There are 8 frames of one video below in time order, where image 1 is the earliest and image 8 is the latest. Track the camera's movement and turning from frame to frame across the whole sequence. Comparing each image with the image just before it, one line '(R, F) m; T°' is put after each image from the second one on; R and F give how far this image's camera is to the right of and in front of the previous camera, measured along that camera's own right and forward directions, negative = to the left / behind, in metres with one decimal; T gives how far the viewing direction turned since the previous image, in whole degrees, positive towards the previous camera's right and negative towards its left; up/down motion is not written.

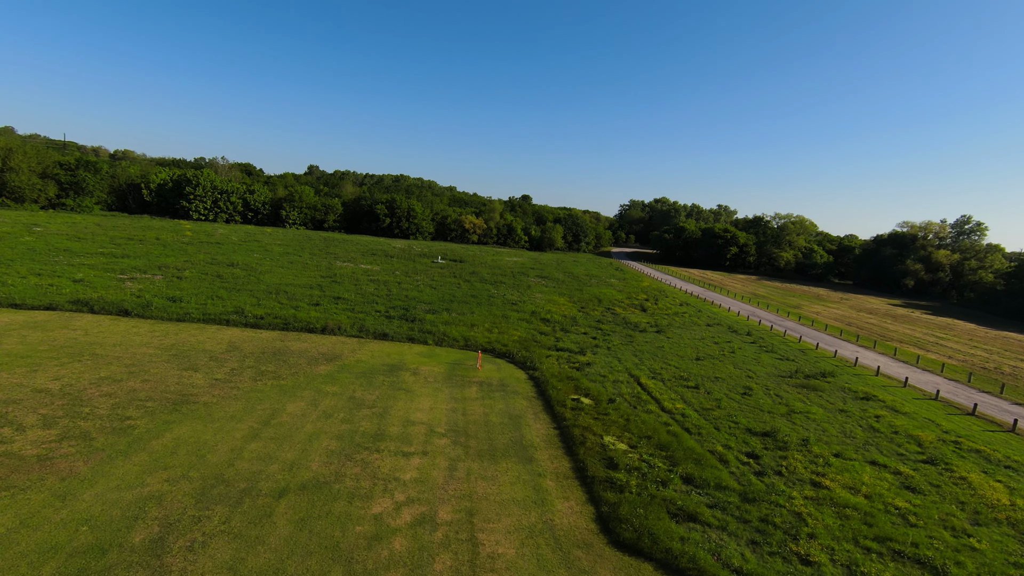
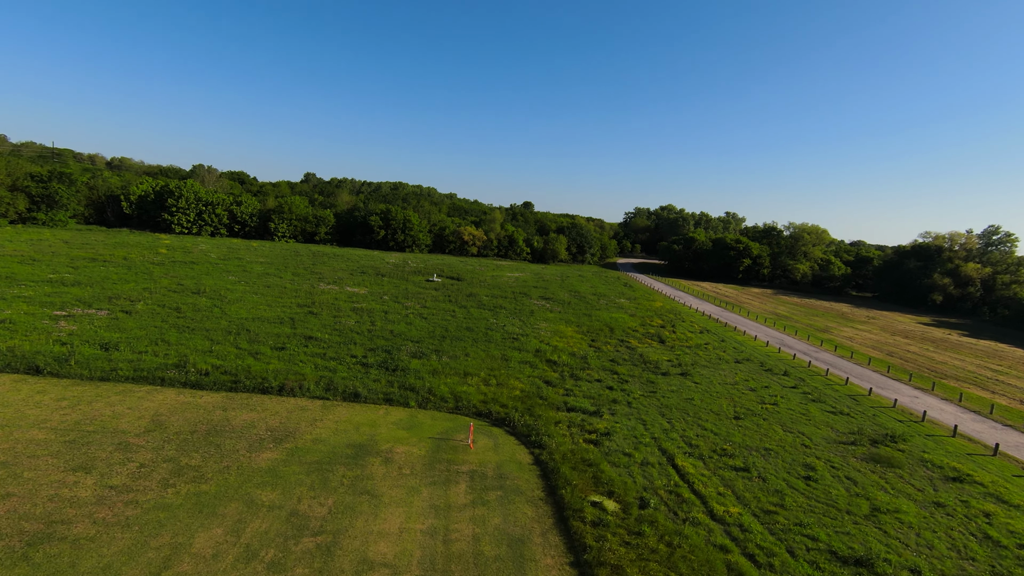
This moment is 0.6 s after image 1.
(0.0, +3.1) m; 0°
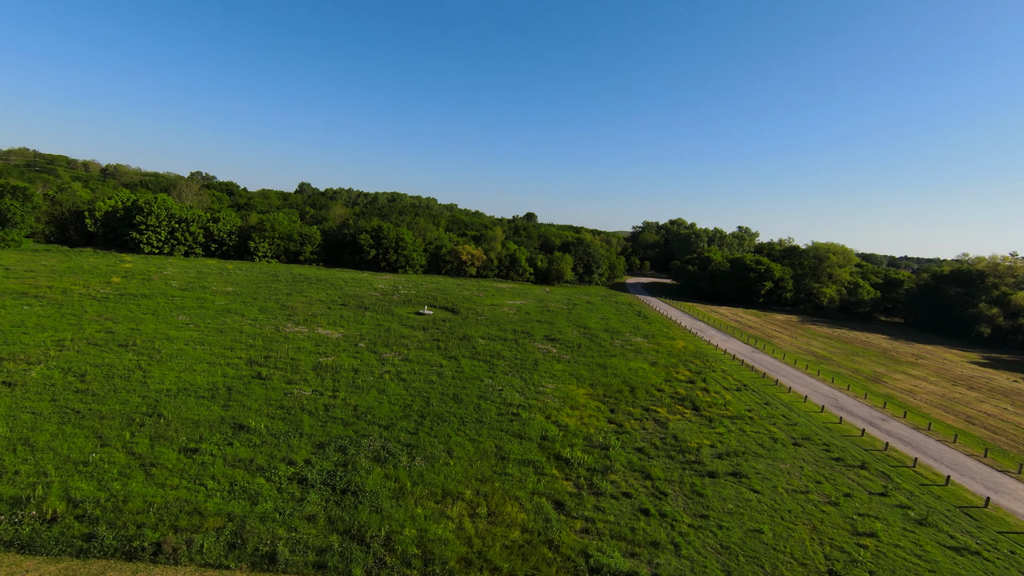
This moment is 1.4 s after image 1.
(+0.1, +4.6) m; 0°
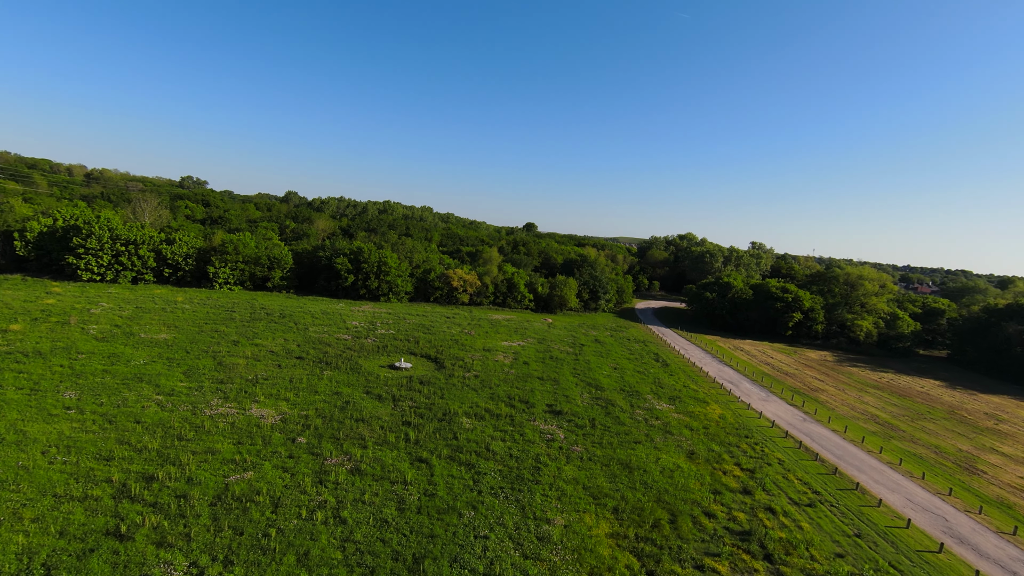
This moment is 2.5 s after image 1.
(+0.2, +6.2) m; 0°
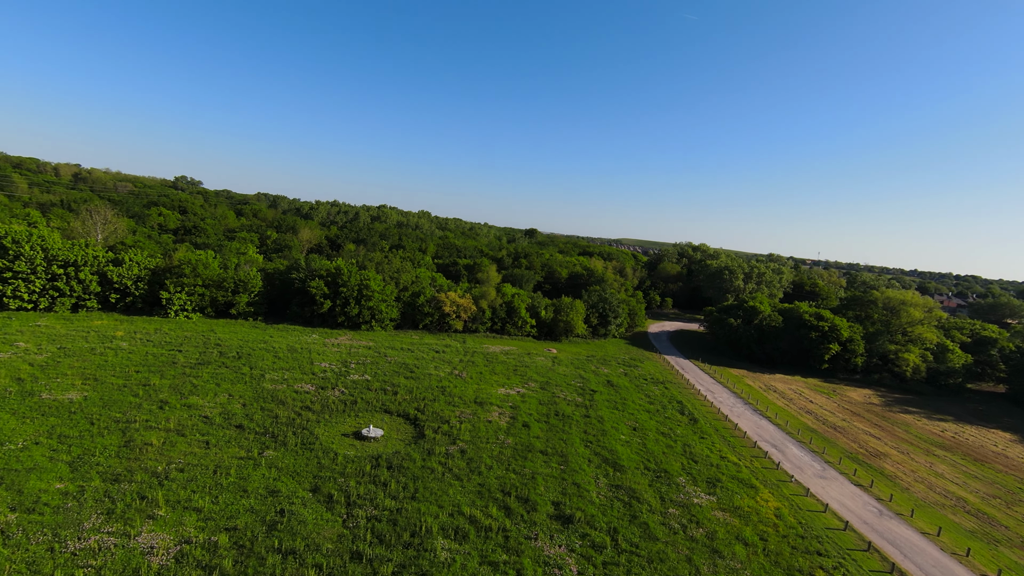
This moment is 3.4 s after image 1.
(+0.2, +5.8) m; 0°
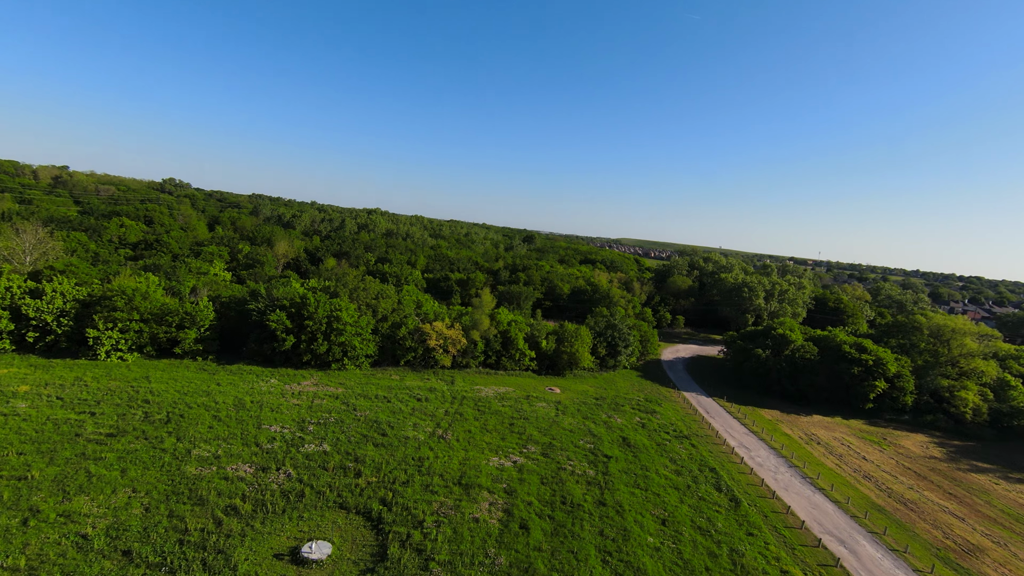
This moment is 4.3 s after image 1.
(+0.2, +6.0) m; 0°
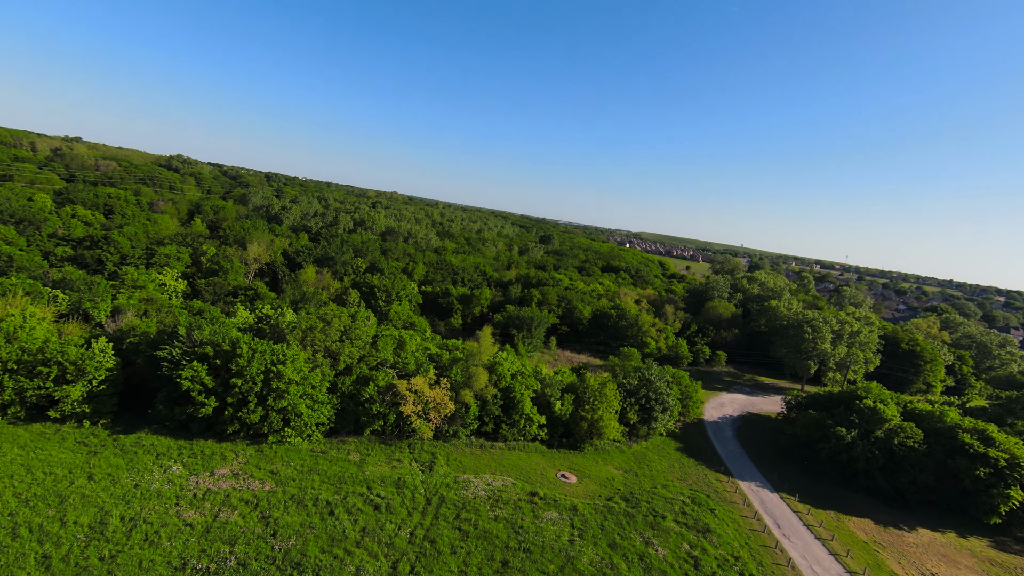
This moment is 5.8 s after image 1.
(+0.3, +9.8) m; -2°
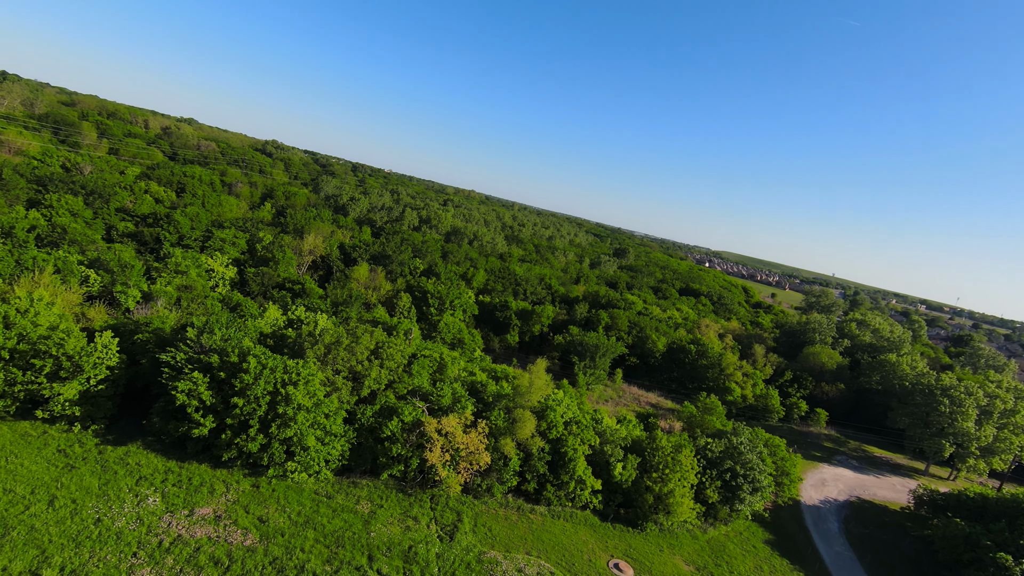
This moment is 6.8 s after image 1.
(+0.1, +5.5) m; -8°
